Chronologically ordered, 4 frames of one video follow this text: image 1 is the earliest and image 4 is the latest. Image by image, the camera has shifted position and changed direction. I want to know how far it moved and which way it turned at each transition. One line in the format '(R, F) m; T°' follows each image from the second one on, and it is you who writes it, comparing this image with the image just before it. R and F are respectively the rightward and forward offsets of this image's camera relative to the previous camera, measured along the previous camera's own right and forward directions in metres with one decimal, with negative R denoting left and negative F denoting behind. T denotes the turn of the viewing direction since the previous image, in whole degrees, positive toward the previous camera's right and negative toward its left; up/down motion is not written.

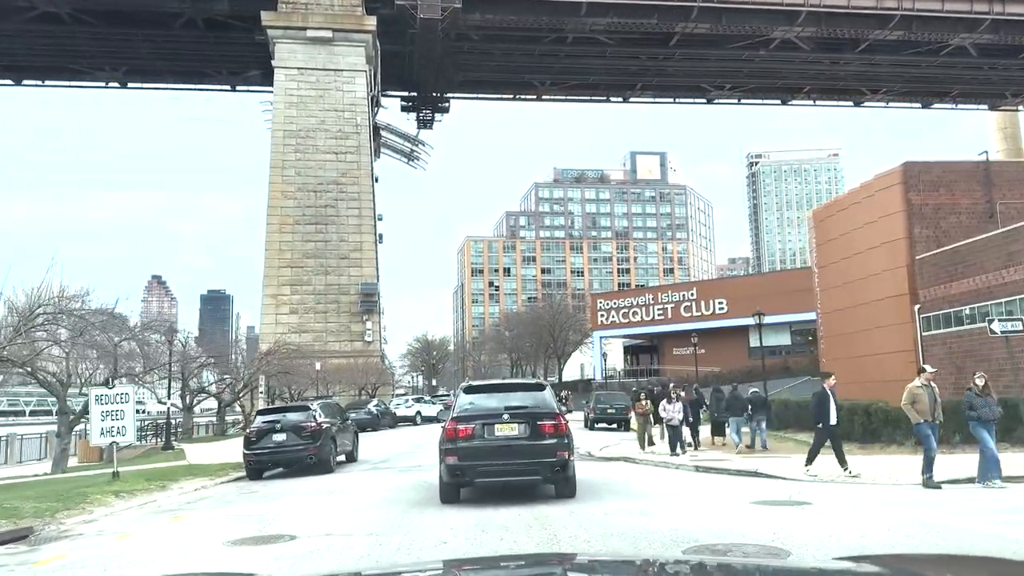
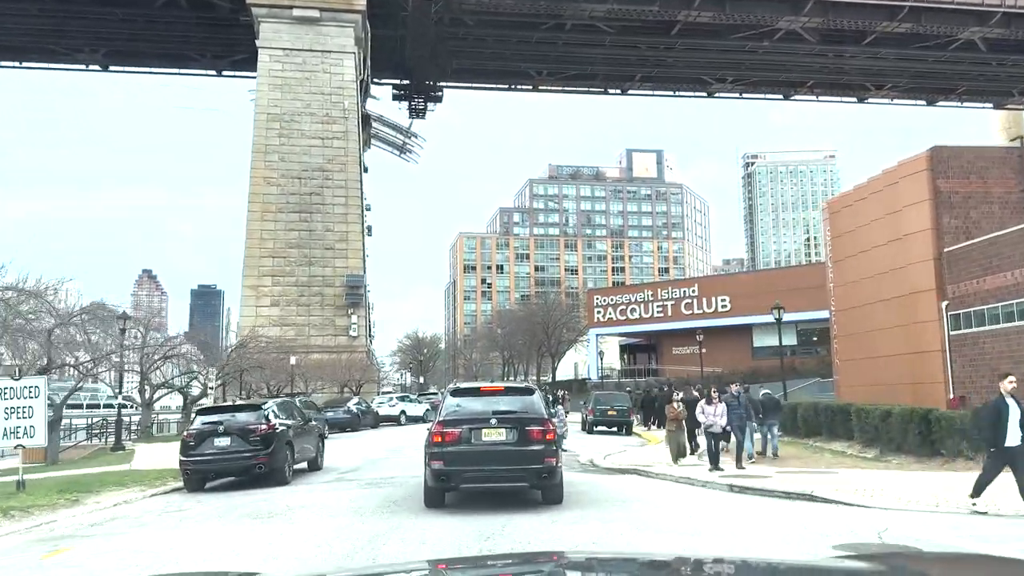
(0.0, +2.3) m; +1°
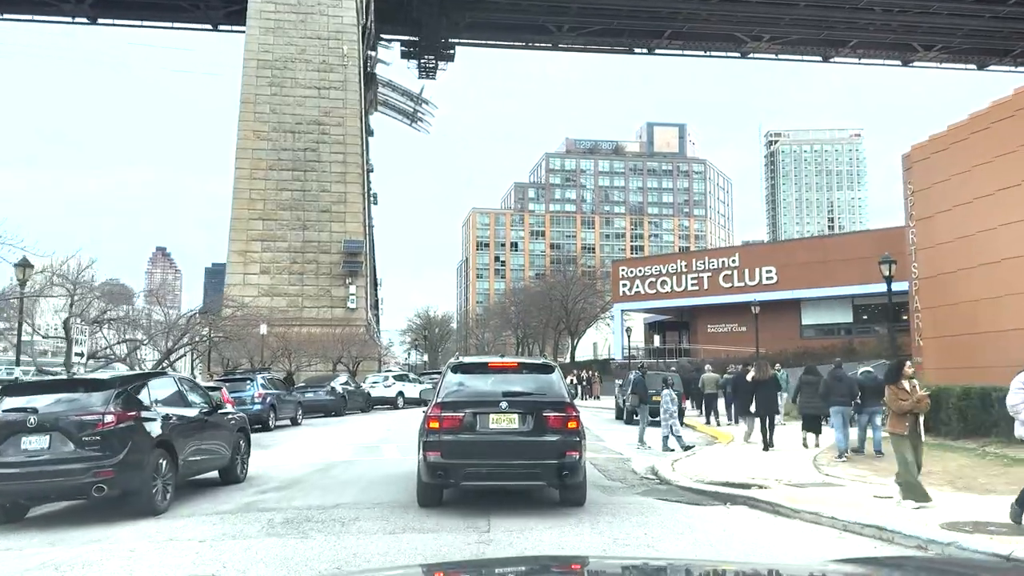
(-0.1, +5.0) m; -1°
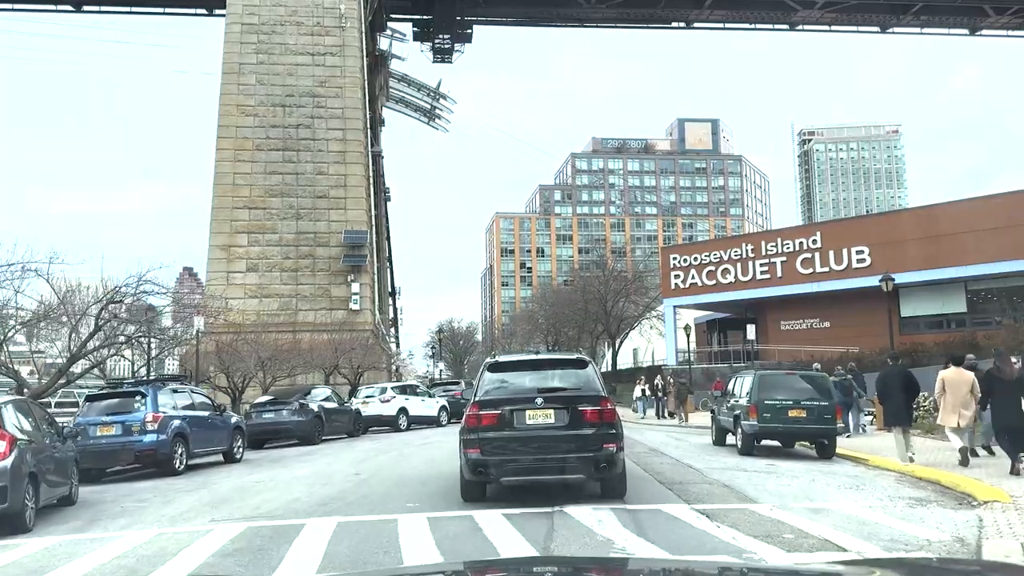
(-0.3, +6.7) m; -2°
